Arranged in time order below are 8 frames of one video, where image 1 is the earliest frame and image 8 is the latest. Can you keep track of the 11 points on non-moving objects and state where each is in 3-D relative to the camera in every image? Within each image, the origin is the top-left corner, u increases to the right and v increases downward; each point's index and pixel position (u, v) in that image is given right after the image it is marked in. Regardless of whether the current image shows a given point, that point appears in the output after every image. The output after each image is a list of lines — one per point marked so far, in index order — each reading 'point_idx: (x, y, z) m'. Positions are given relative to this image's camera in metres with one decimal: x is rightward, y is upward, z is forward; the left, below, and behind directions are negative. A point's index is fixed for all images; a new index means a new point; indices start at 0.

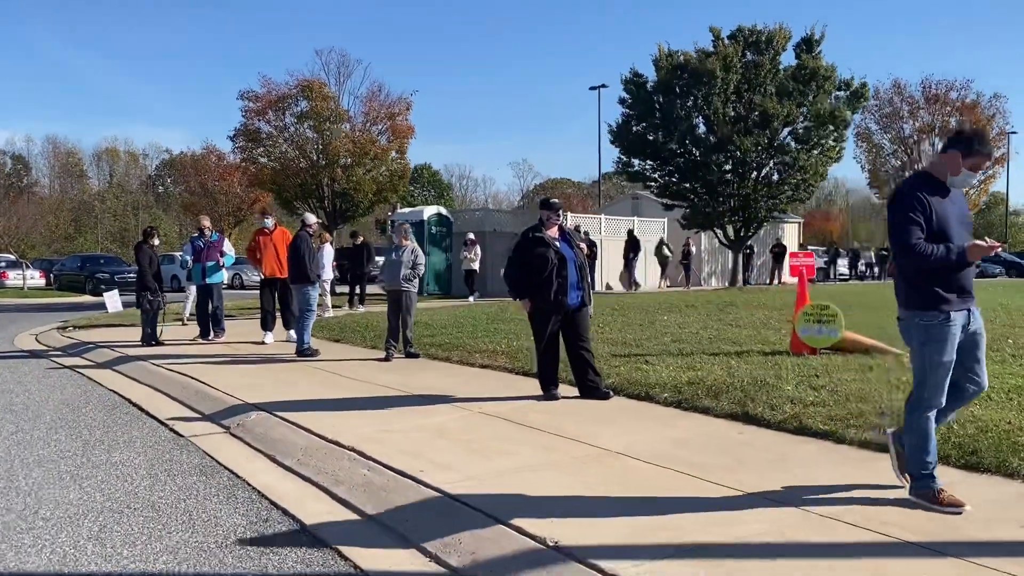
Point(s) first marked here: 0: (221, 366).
0: (-3.4, -0.9, +10.3) m
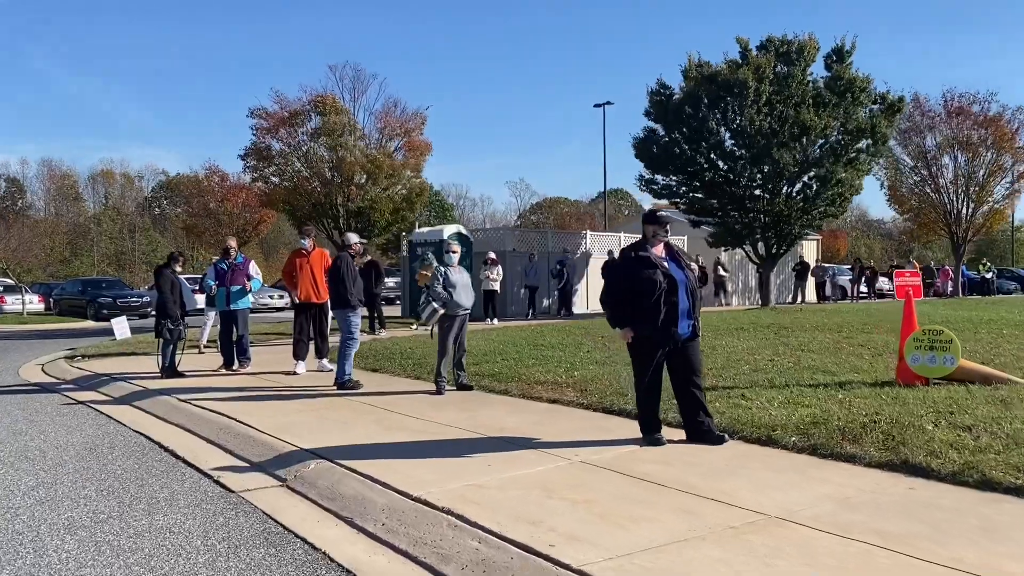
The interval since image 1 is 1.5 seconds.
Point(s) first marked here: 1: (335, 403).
0: (-2.7, -1.2, +9.3) m
1: (-1.8, -1.2, +8.9) m
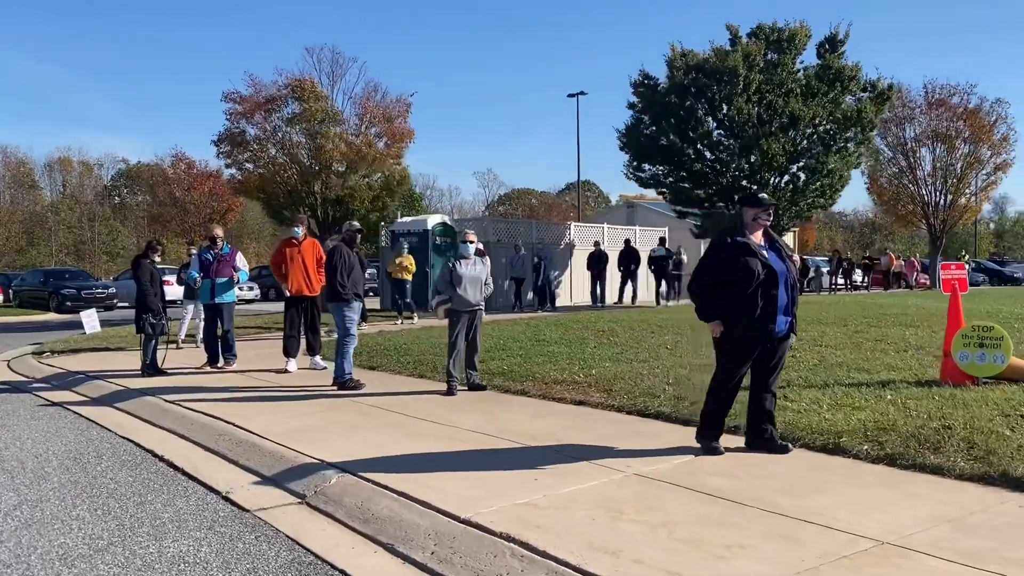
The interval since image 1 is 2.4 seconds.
0: (-2.5, -1.1, +8.6) m
1: (-1.6, -1.1, +8.2) m
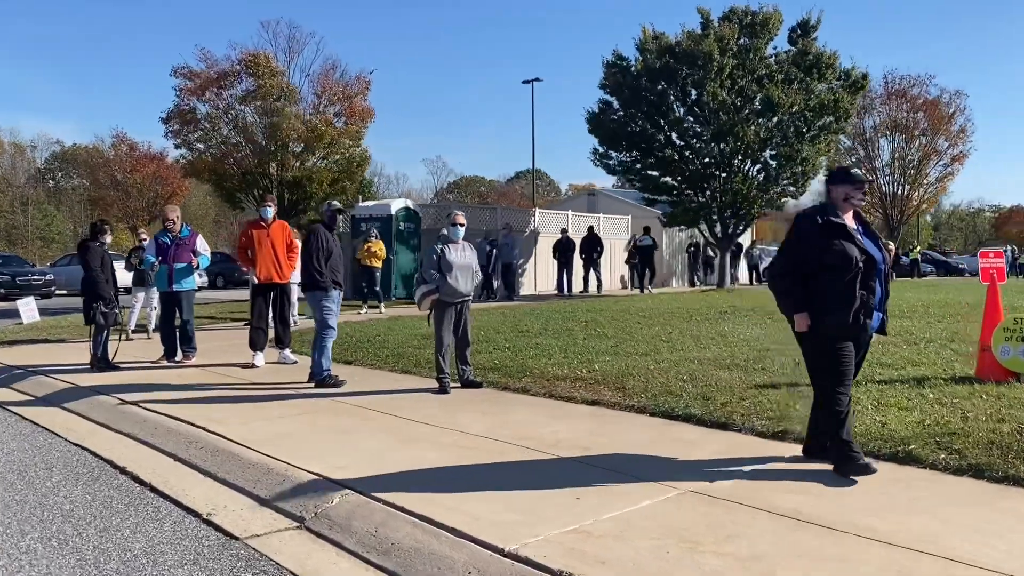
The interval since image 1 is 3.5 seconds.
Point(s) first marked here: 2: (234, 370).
0: (-2.5, -1.0, +7.6) m
1: (-1.6, -1.0, +7.3) m
2: (-3.1, -0.9, +9.8) m
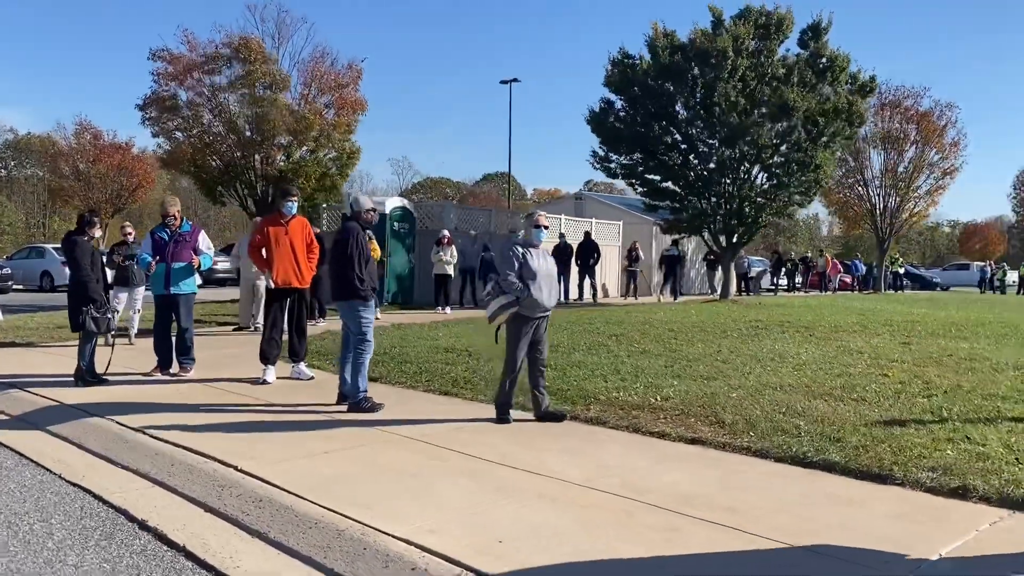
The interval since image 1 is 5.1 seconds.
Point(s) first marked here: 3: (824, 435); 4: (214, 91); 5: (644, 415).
0: (-1.9, -1.0, +6.4) m
1: (-1.0, -1.0, +6.2) m
2: (-2.6, -1.0, +8.6) m
3: (+2.1, -1.0, +6.0) m
4: (-6.4, +4.2, +19.0) m
5: (+1.0, -1.0, +6.8) m
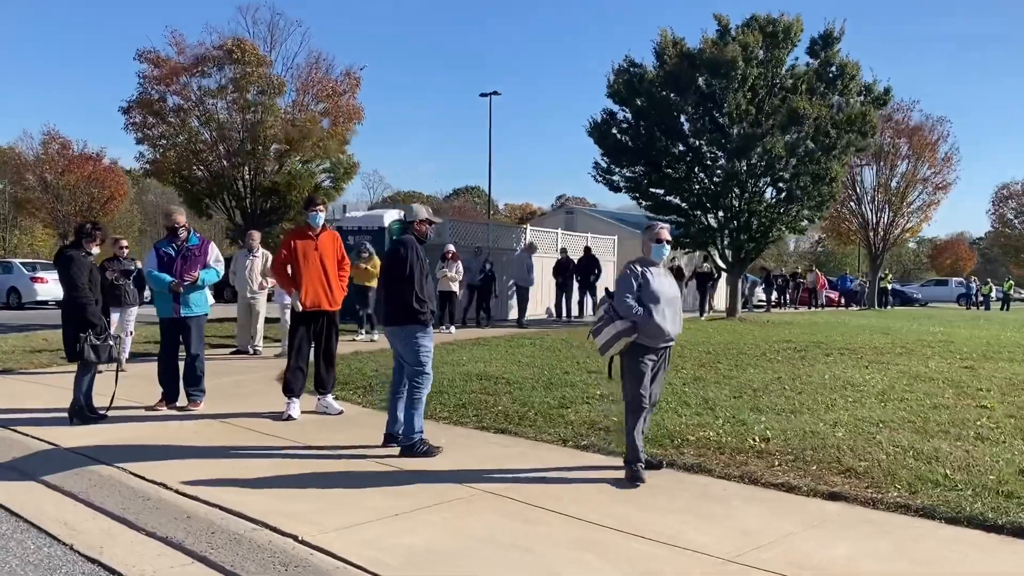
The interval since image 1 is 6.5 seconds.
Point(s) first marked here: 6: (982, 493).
0: (-1.3, -1.2, +5.4) m
1: (-0.4, -1.2, +5.2) m
2: (-2.1, -1.1, +7.5) m
3: (+2.7, -1.1, +5.1) m
4: (-6.3, +3.9, +17.9) m
5: (+1.6, -1.2, +5.9) m
6: (+2.6, -1.2, +5.0) m
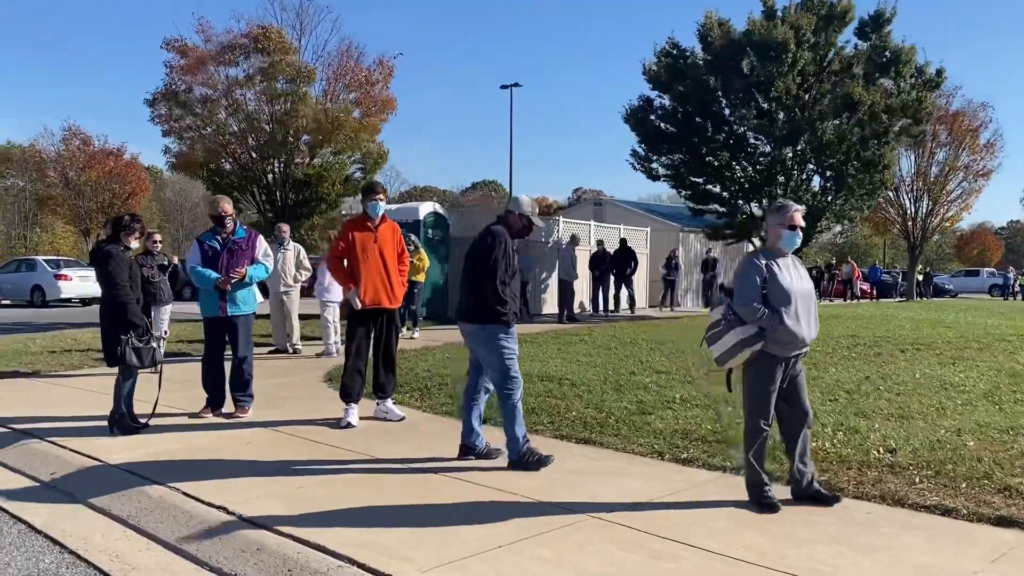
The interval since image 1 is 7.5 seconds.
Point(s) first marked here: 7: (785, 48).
0: (-0.7, -1.2, +4.7) m
1: (+0.2, -1.2, +4.5) m
2: (-1.5, -1.1, +6.8) m
3: (+3.3, -1.1, +4.3) m
4: (-5.5, +3.9, +17.3) m
5: (+2.2, -1.1, +5.2) m
6: (+3.2, -1.1, +4.3) m
7: (+5.7, +5.1, +18.9) m
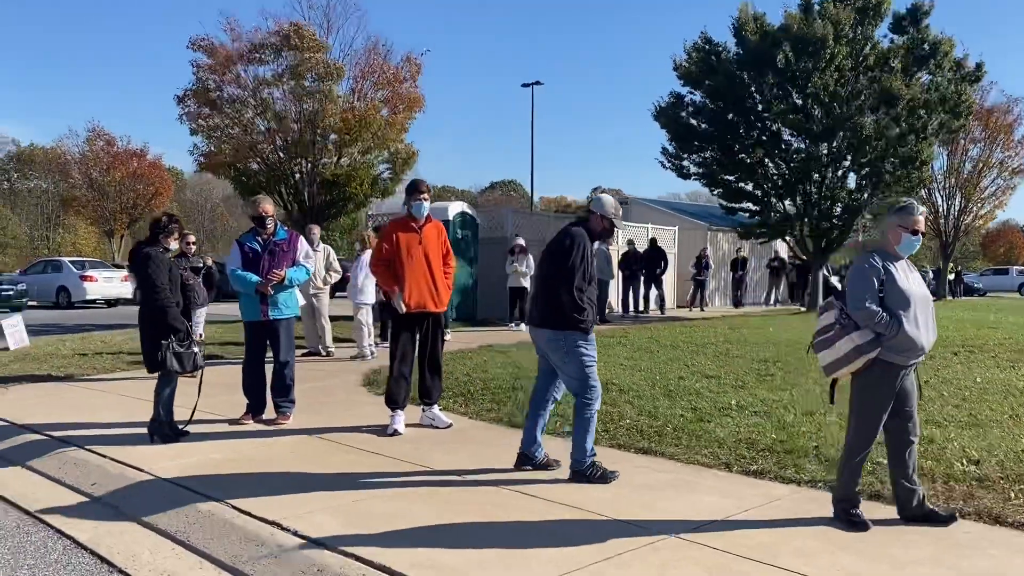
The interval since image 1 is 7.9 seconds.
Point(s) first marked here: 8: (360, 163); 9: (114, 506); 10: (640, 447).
0: (-0.4, -1.2, +4.4) m
1: (+0.6, -1.2, +4.2) m
2: (-1.1, -1.1, +6.6) m
3: (+3.6, -1.1, +4.0) m
4: (-4.9, +3.9, +17.1) m
5: (+2.5, -1.1, +4.9) m
6: (+3.6, -1.1, +4.0) m
7: (+6.3, +5.1, +18.5) m
8: (-3.1, +2.5, +18.0) m
9: (-2.3, -1.3, +5.2) m
10: (+0.9, -1.1, +6.3) m
